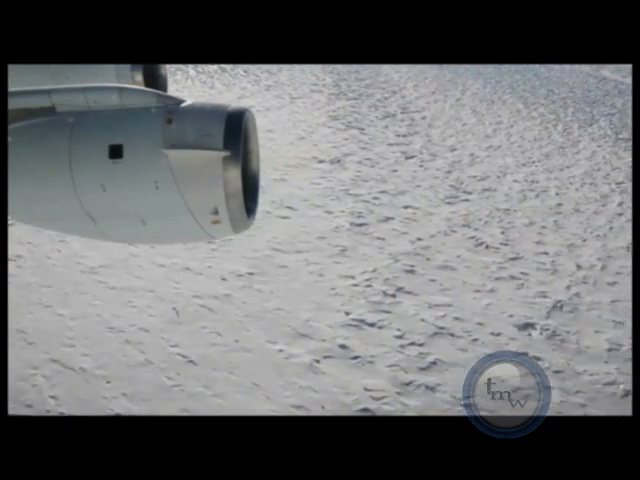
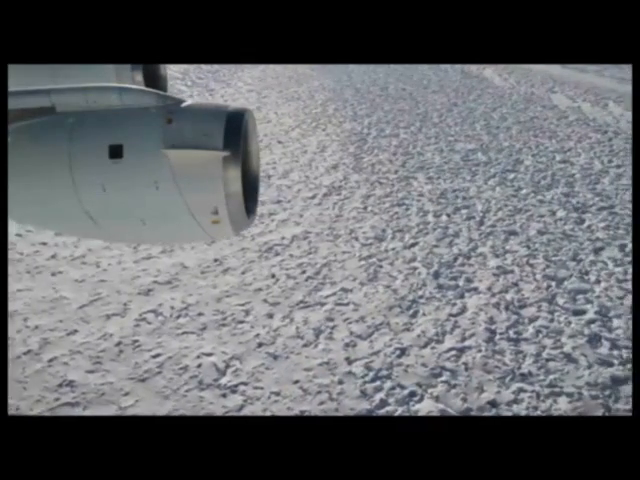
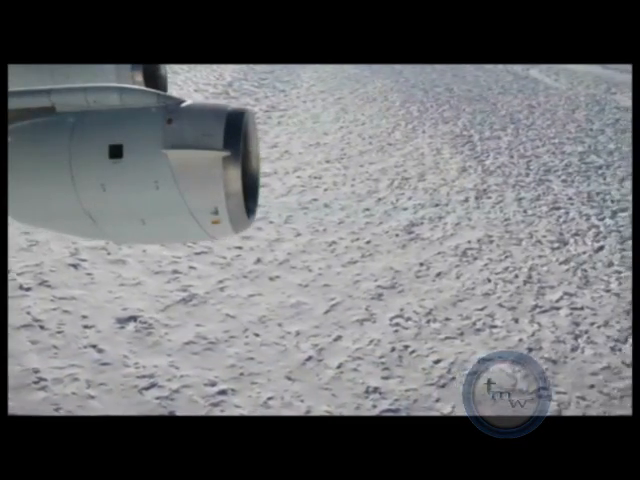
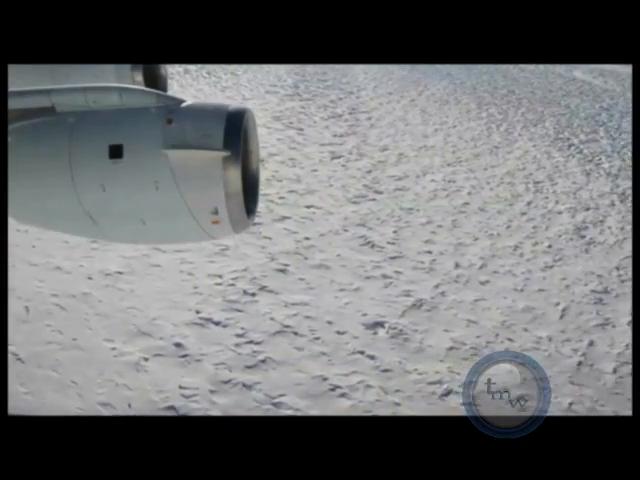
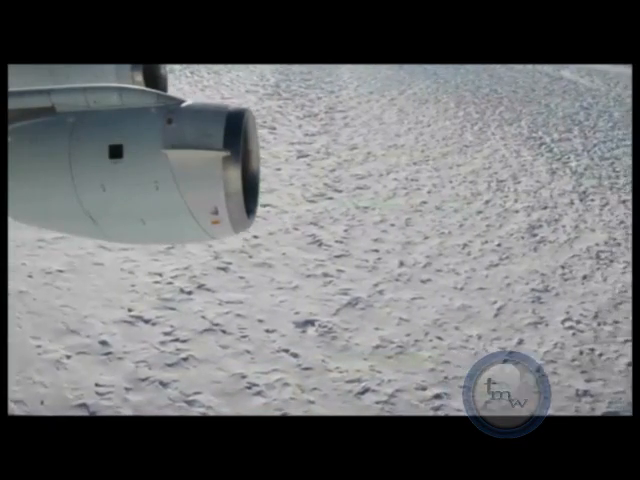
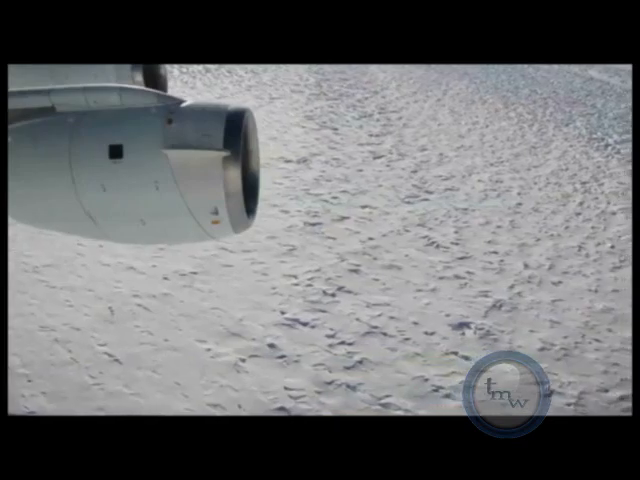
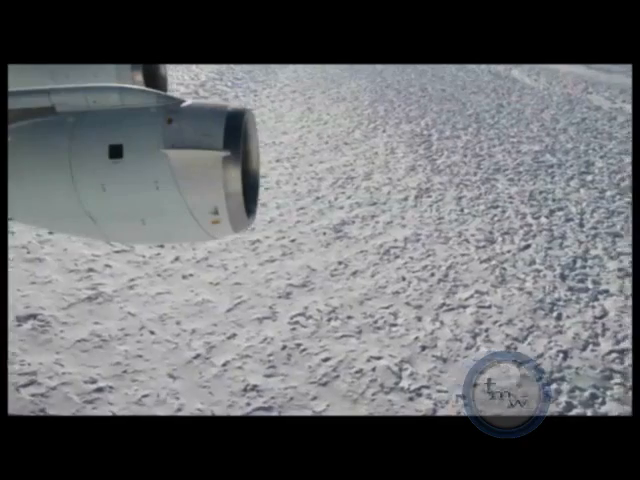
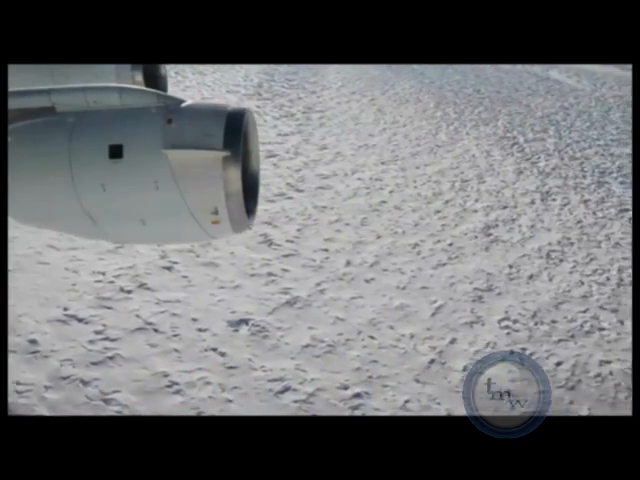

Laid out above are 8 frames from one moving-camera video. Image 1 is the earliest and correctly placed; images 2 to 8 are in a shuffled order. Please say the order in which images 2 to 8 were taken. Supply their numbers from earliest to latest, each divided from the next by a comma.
6, 4, 5, 8, 3, 7, 2
